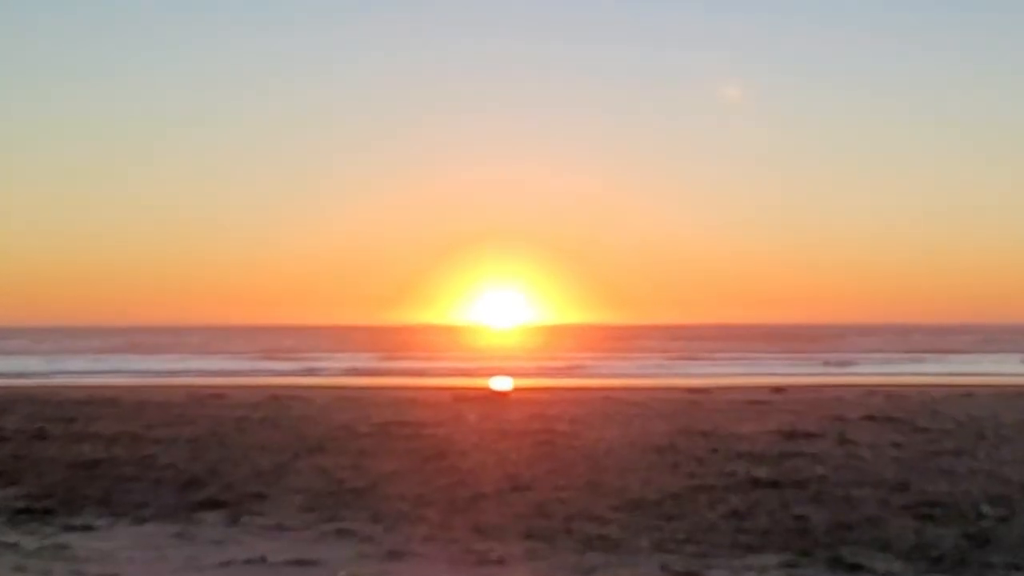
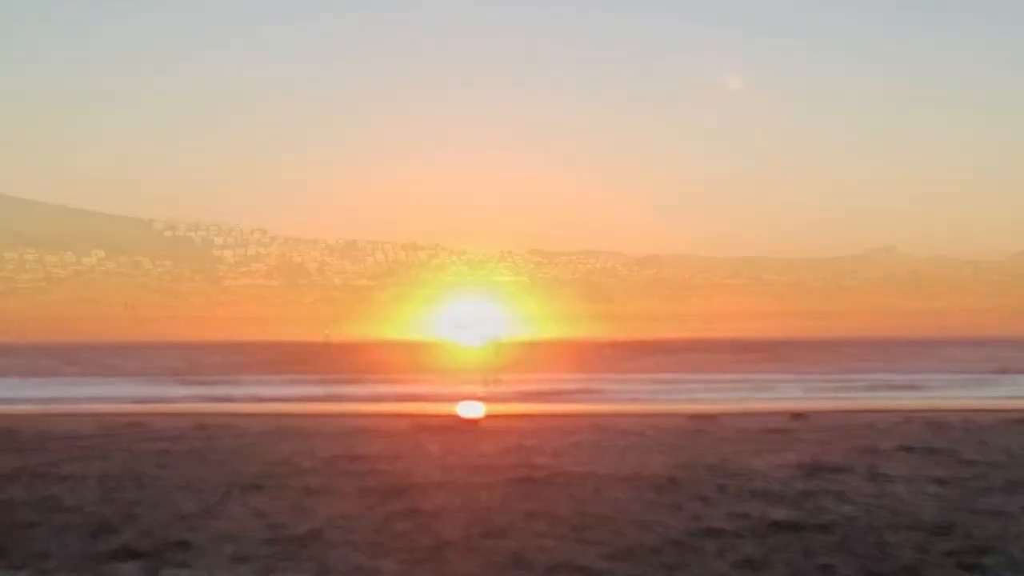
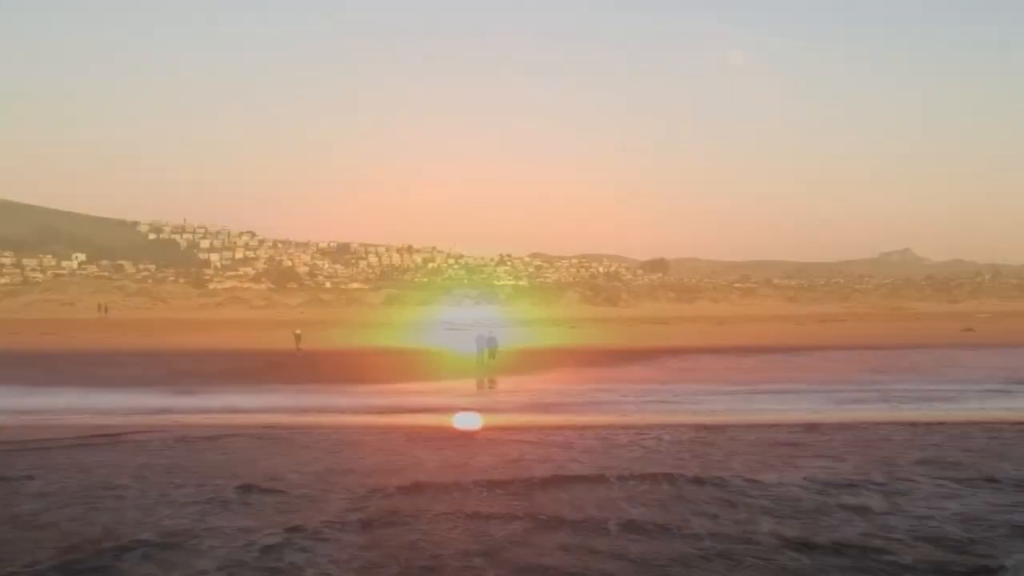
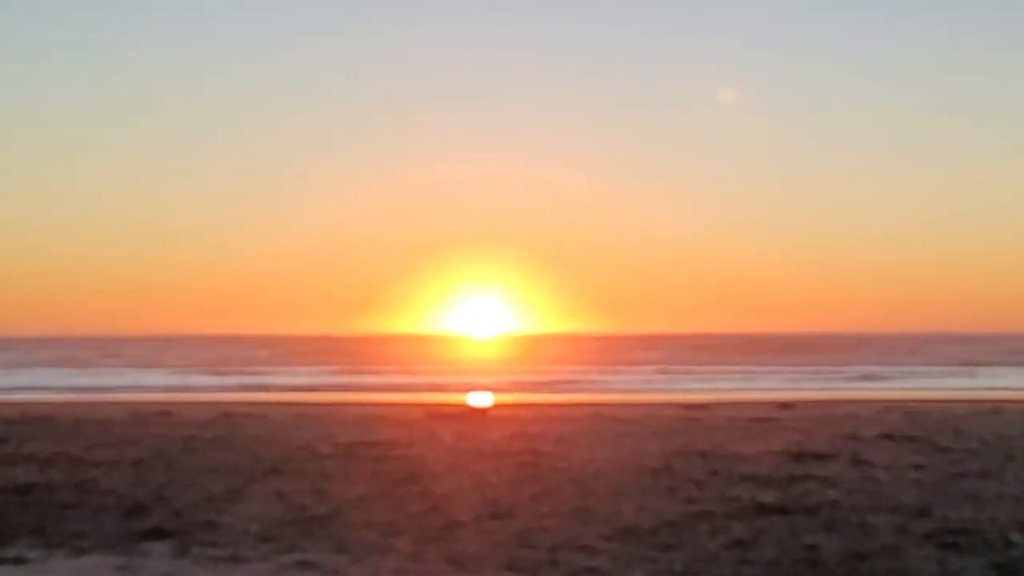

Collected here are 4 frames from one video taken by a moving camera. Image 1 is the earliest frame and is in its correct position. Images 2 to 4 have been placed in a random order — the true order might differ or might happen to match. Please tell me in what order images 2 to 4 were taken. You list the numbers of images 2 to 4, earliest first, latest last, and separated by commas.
4, 2, 3
